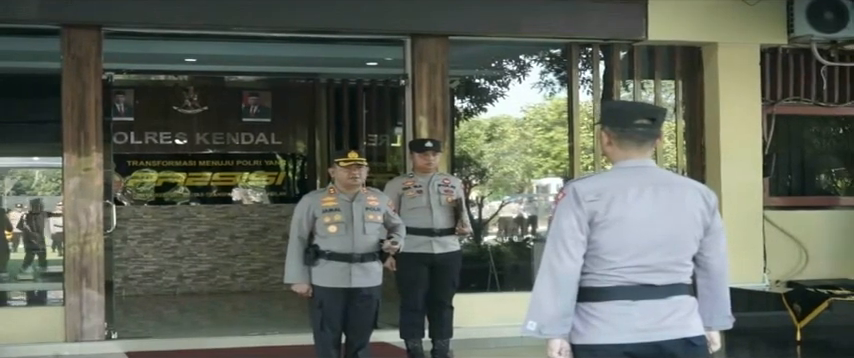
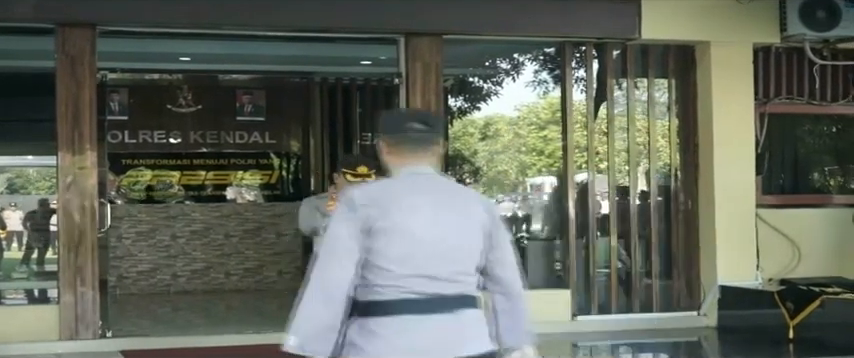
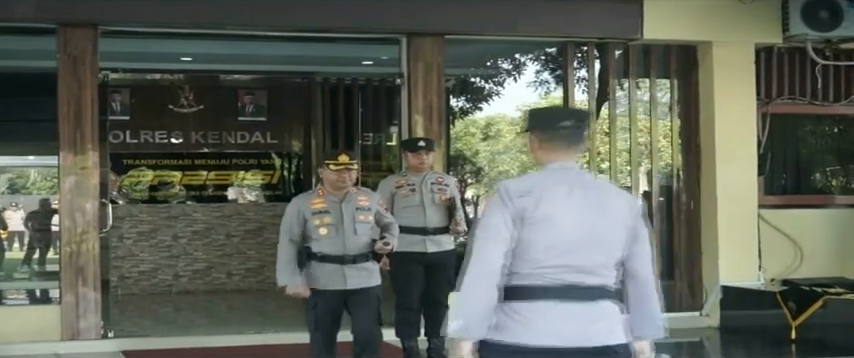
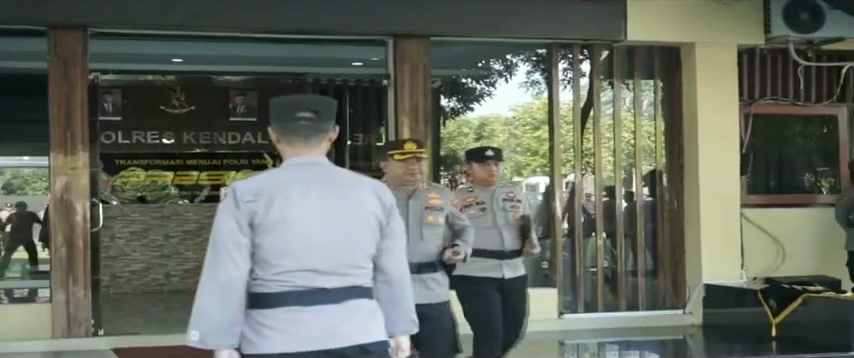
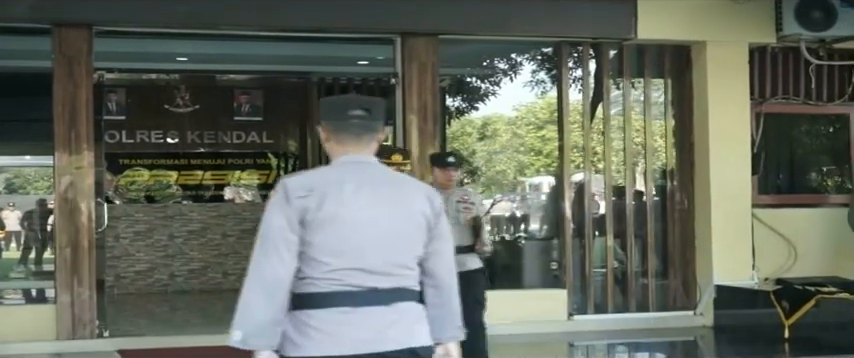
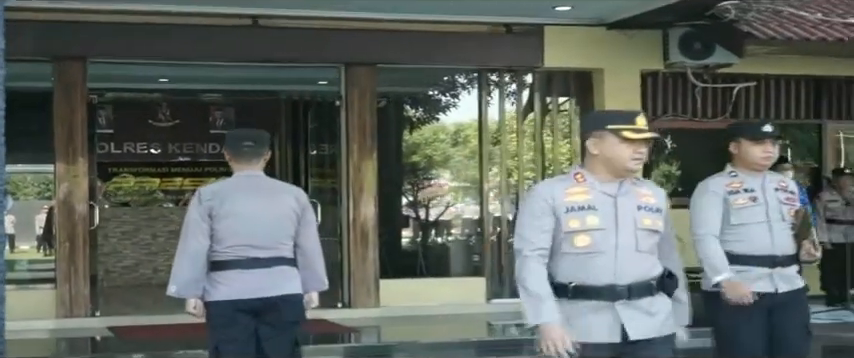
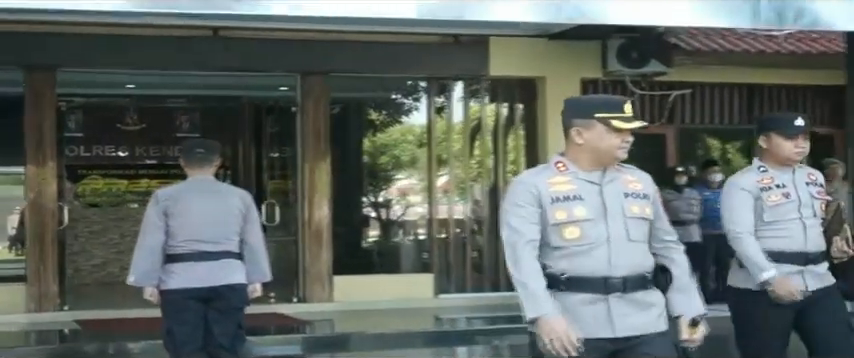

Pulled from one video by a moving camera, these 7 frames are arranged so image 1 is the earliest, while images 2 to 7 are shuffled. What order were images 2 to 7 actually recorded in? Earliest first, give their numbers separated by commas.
3, 2, 5, 4, 6, 7
